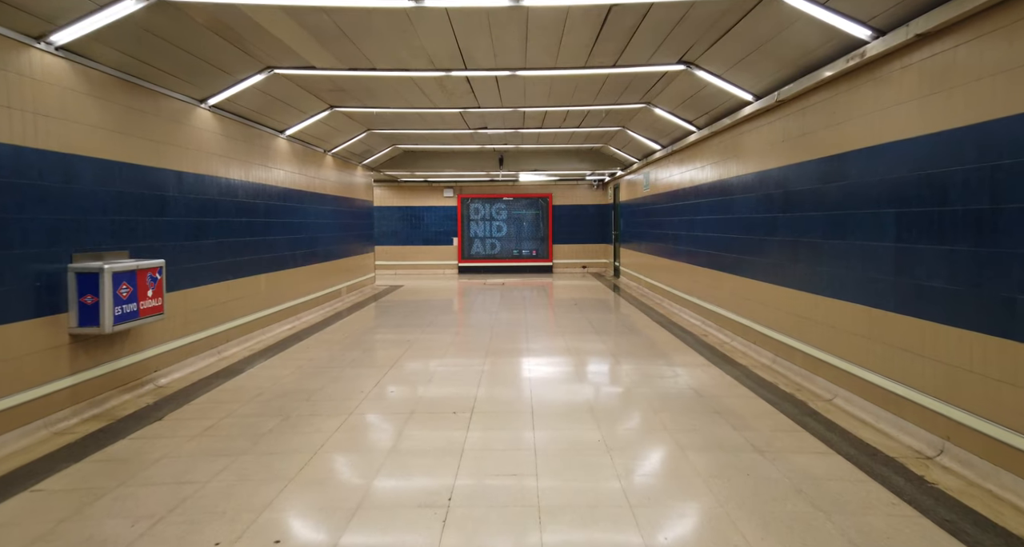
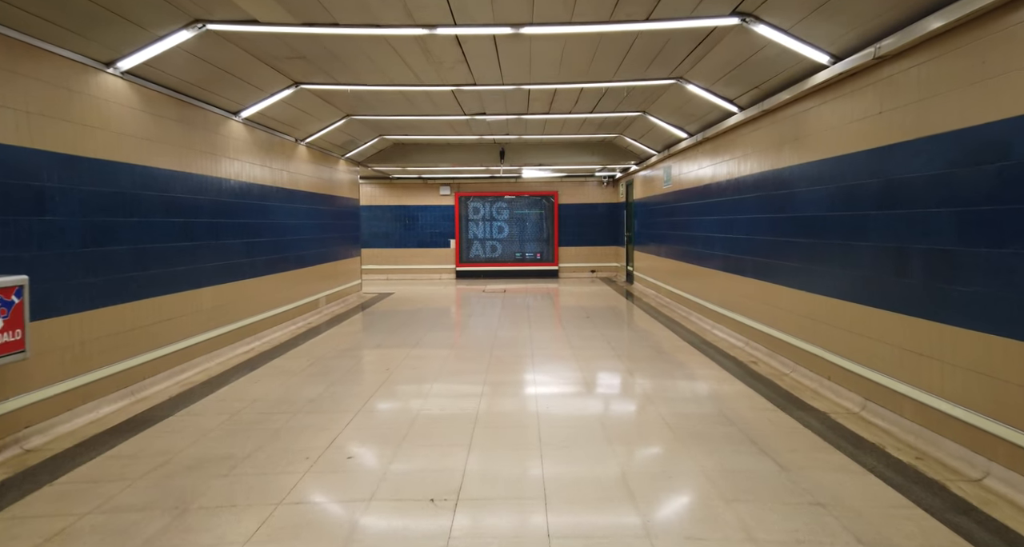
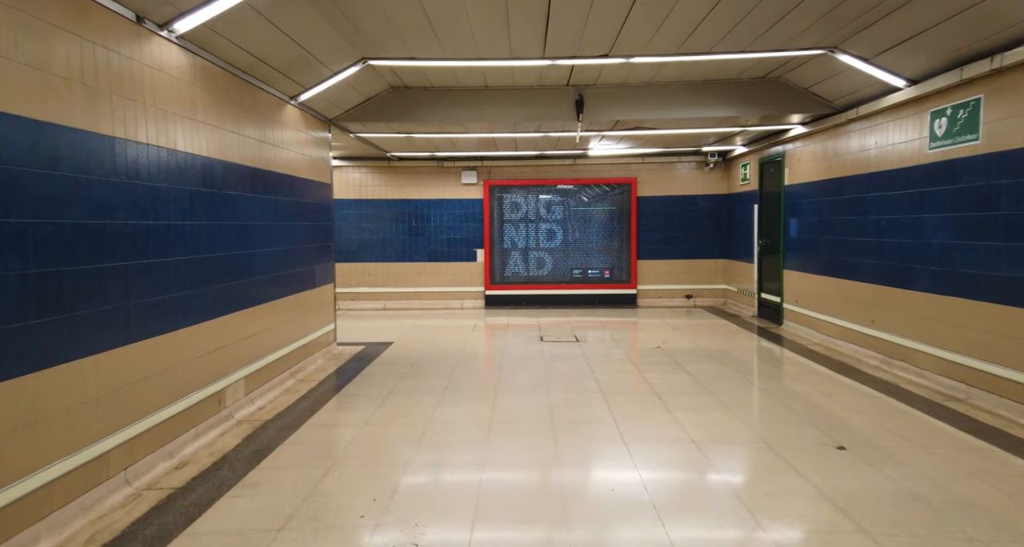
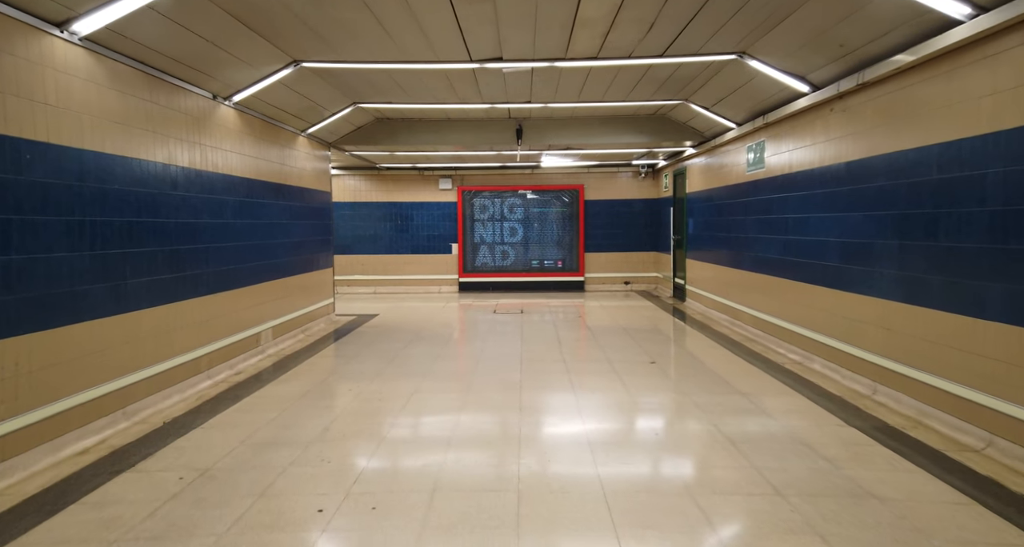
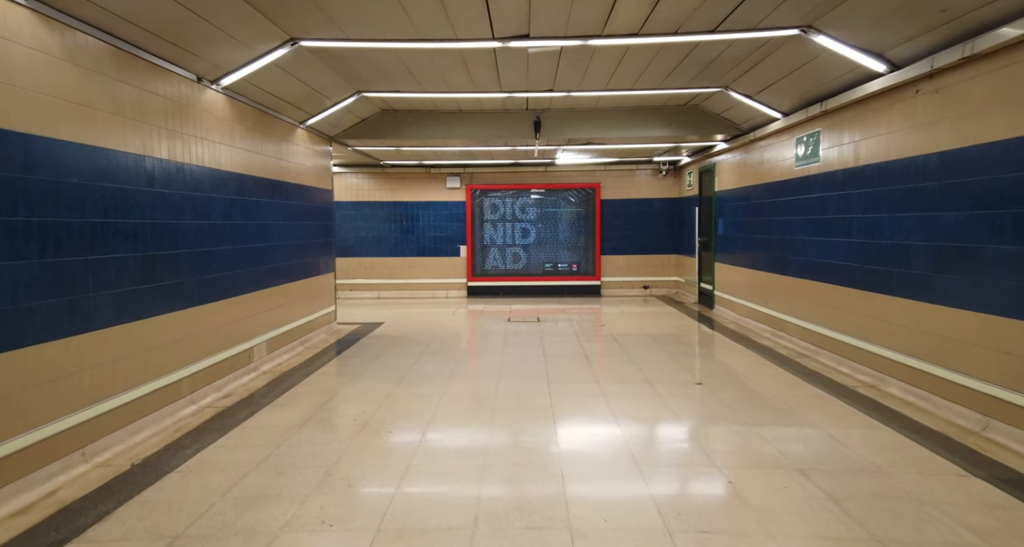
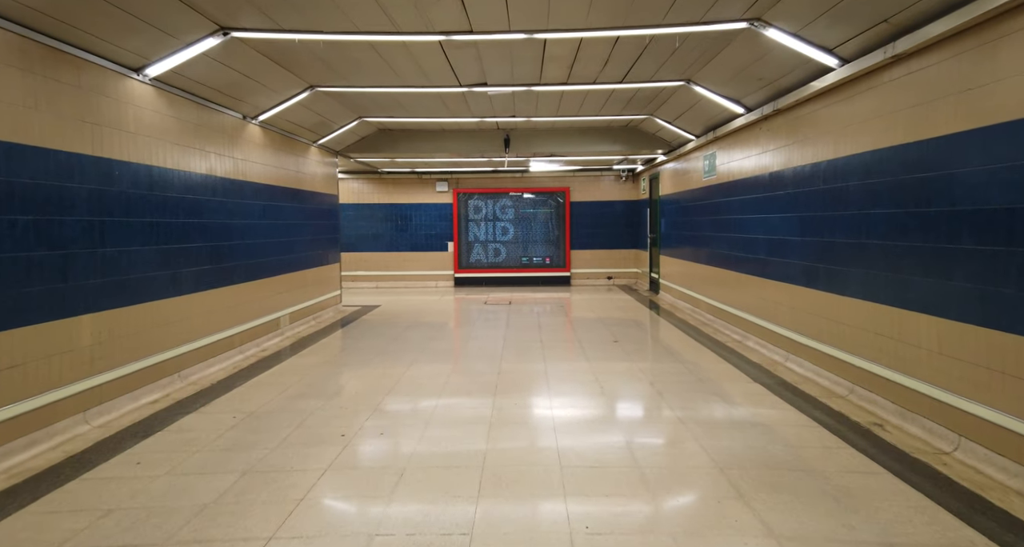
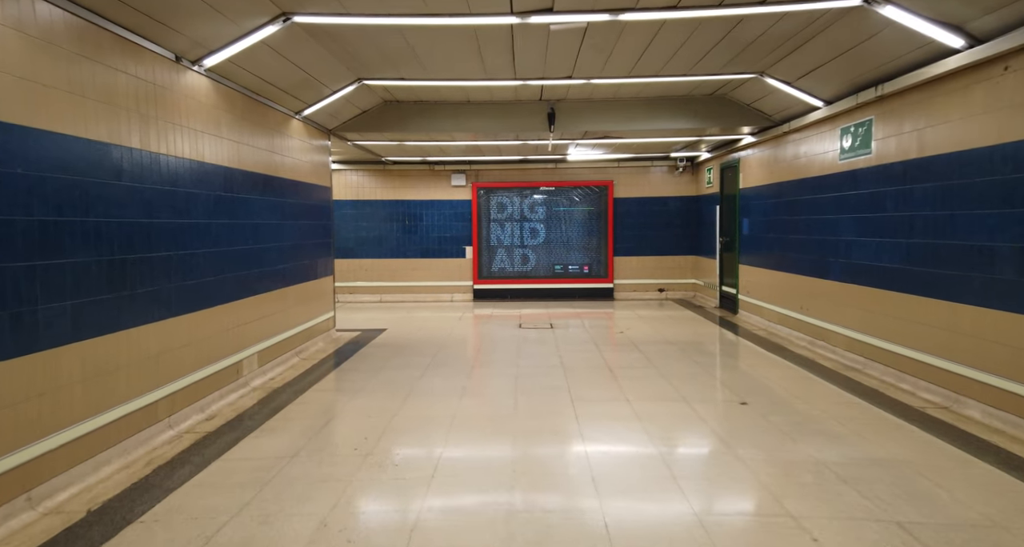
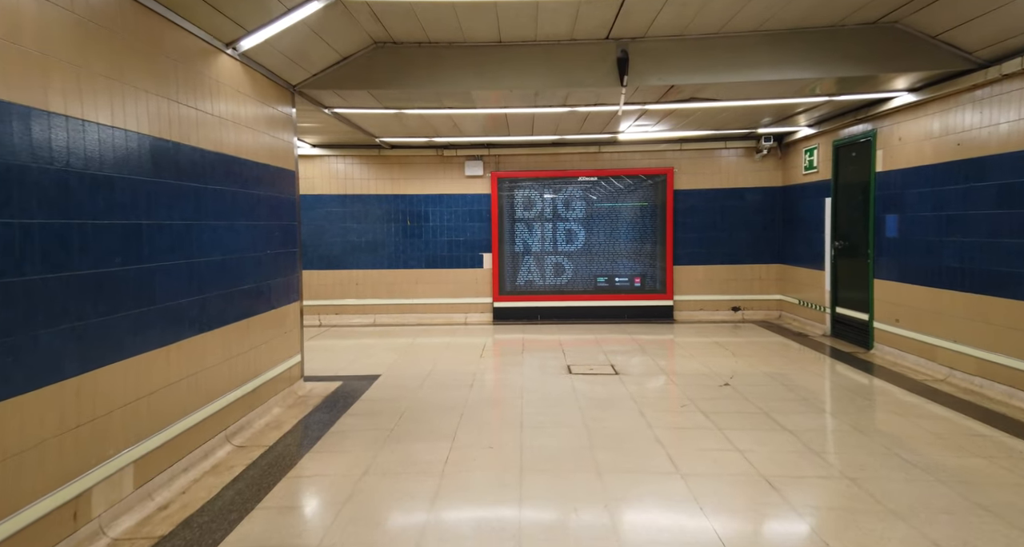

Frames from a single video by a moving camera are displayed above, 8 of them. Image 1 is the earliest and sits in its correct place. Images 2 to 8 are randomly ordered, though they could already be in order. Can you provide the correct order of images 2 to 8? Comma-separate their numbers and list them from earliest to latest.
2, 6, 4, 5, 7, 3, 8
